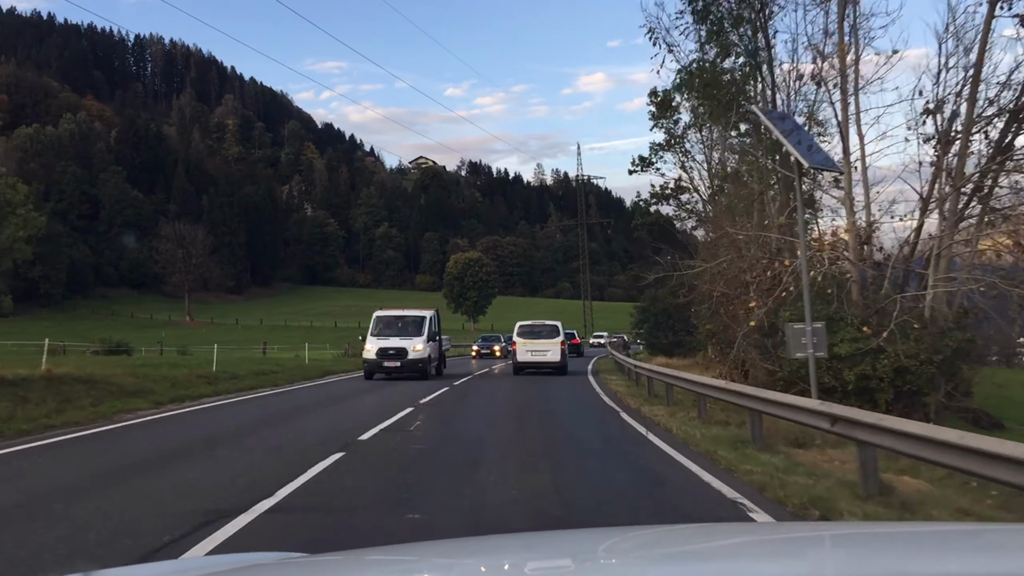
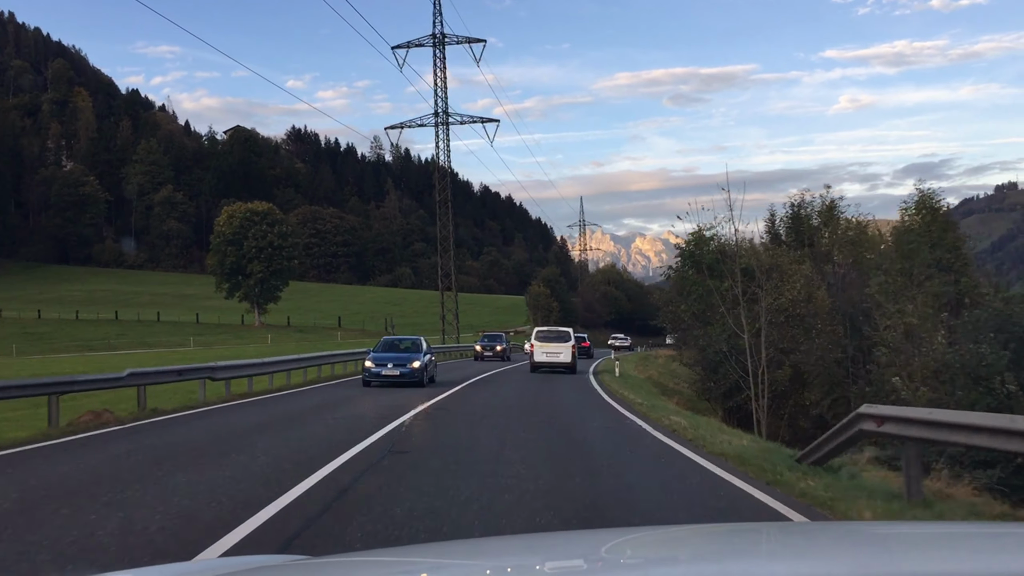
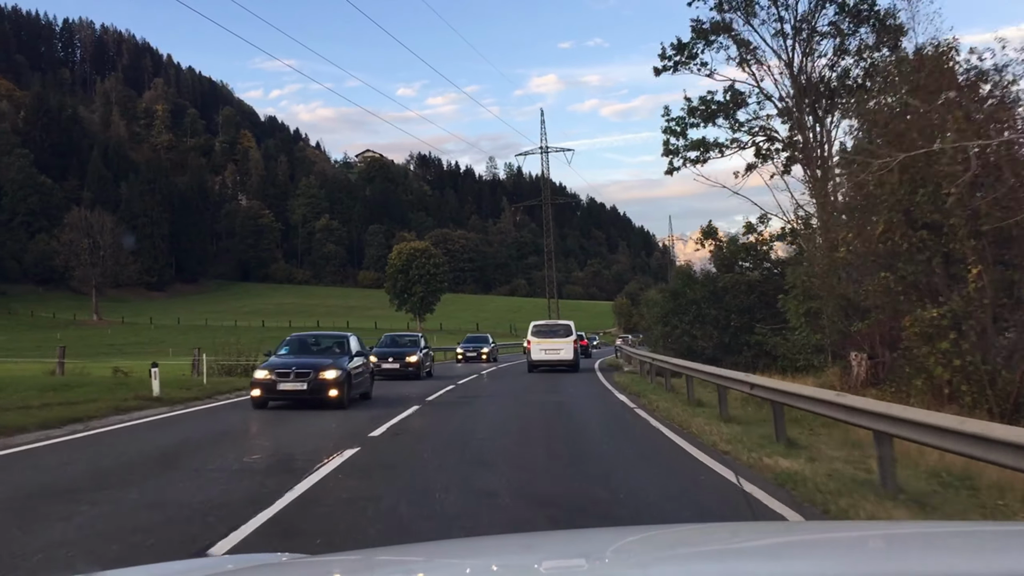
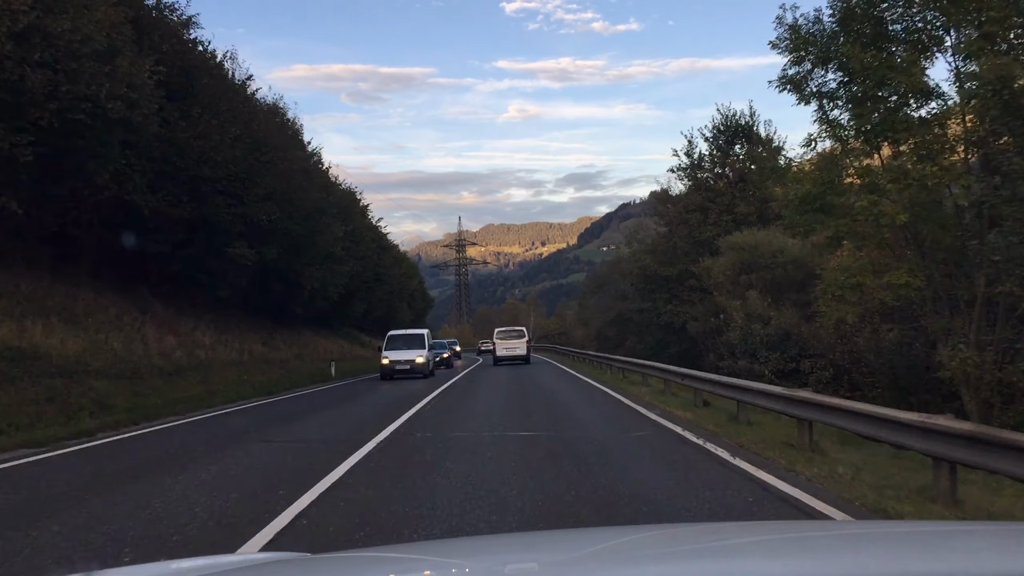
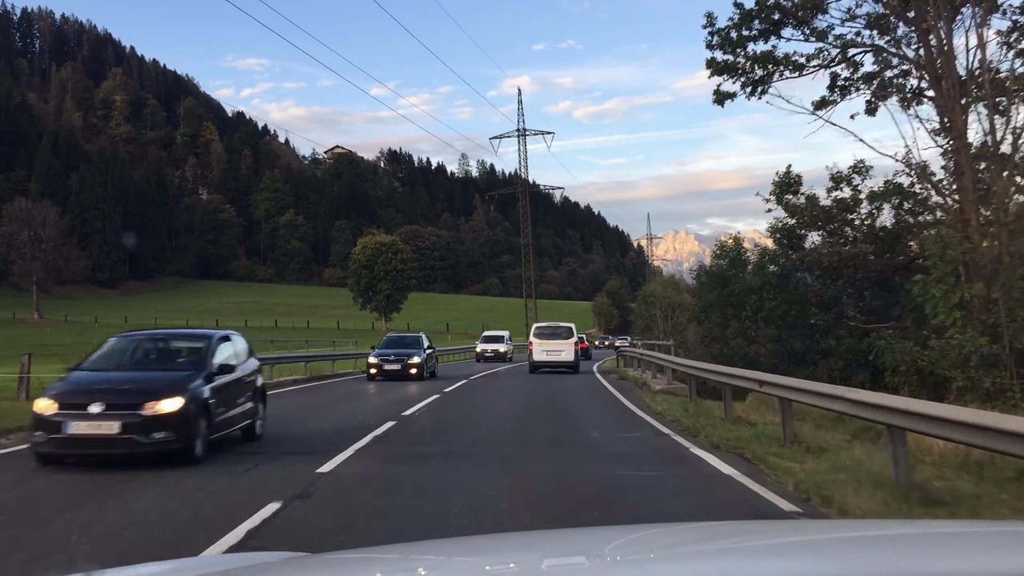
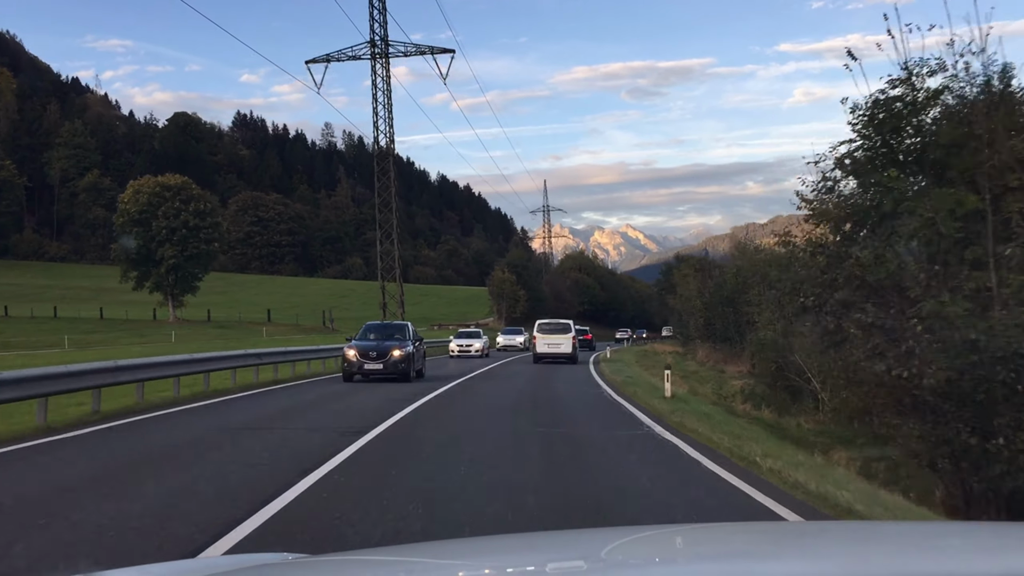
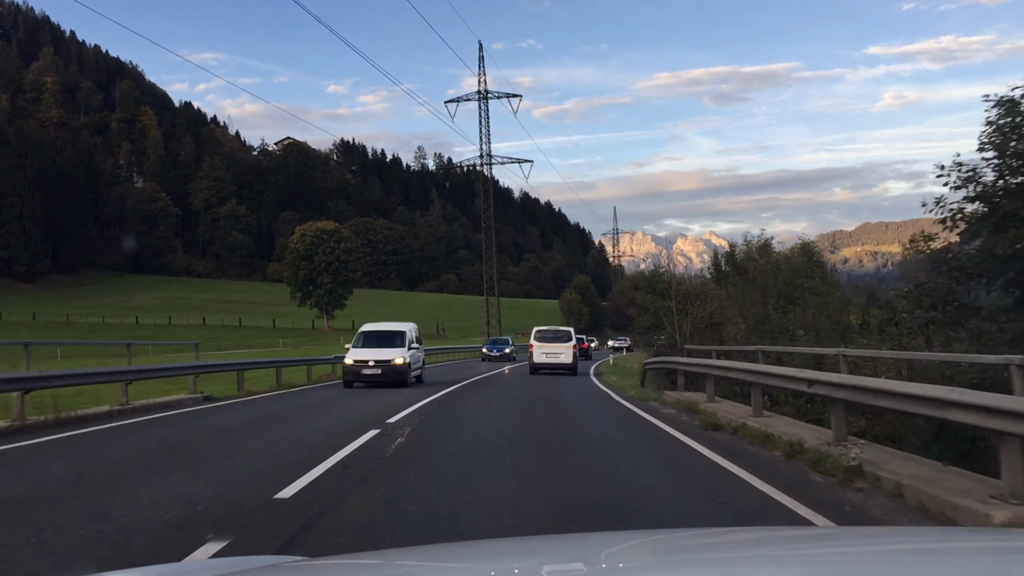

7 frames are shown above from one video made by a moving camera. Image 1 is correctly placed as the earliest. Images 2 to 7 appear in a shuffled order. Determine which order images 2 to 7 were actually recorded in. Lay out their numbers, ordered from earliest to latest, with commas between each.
3, 5, 7, 2, 6, 4
